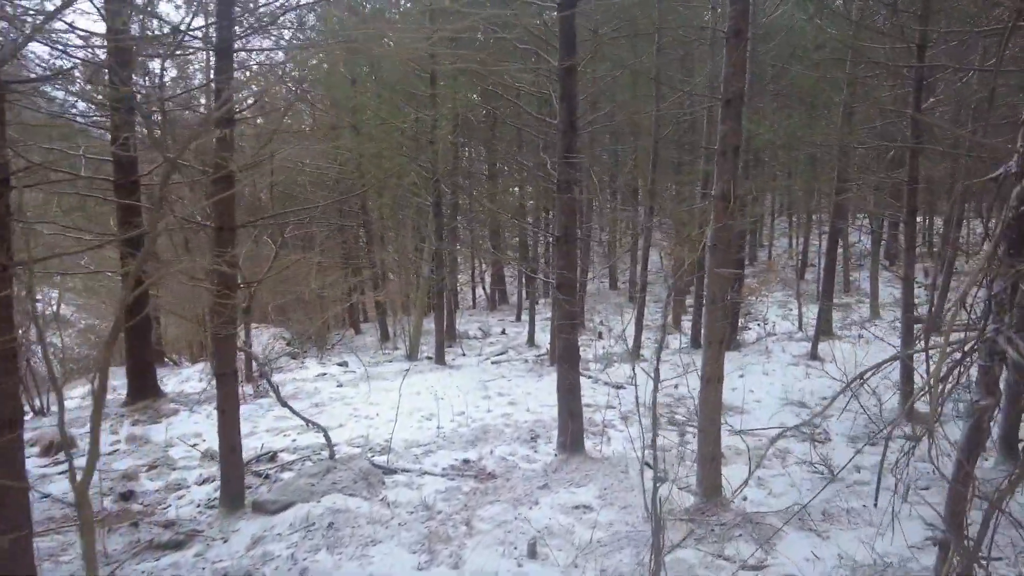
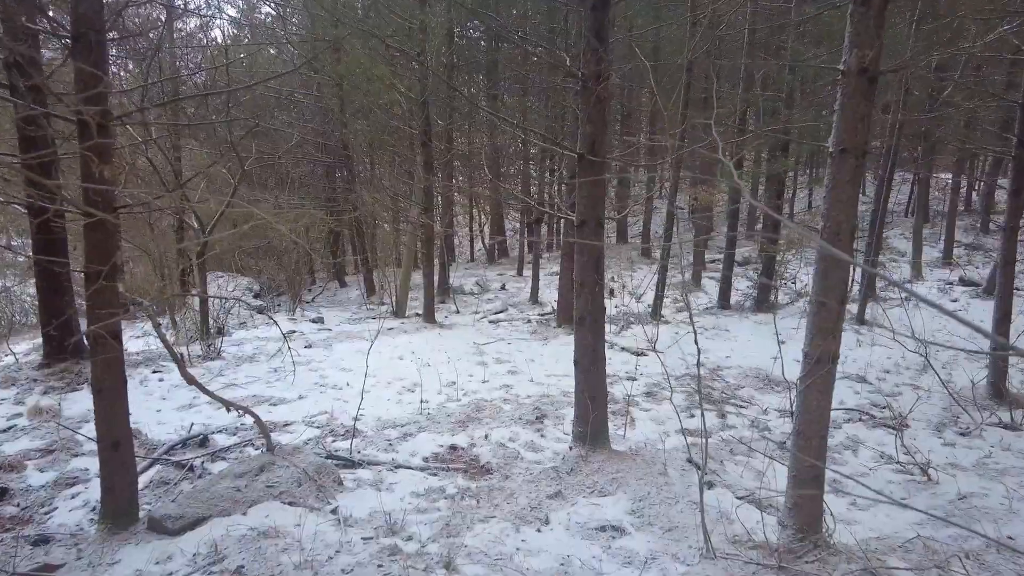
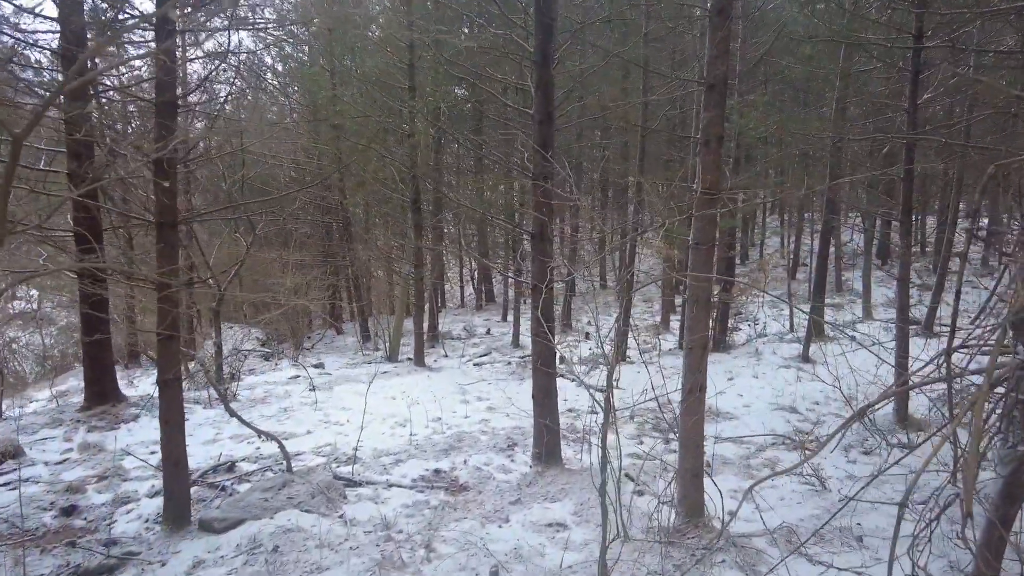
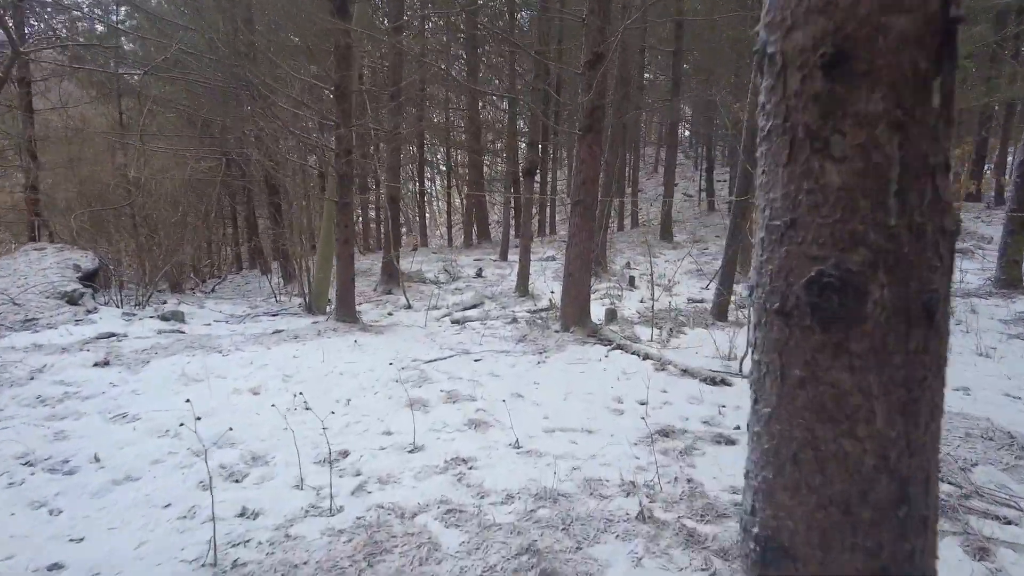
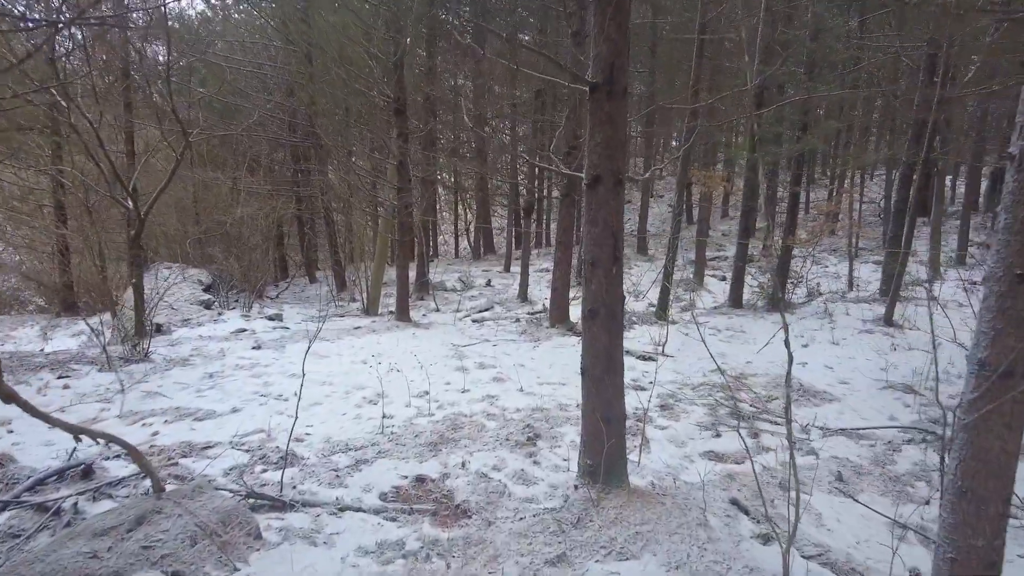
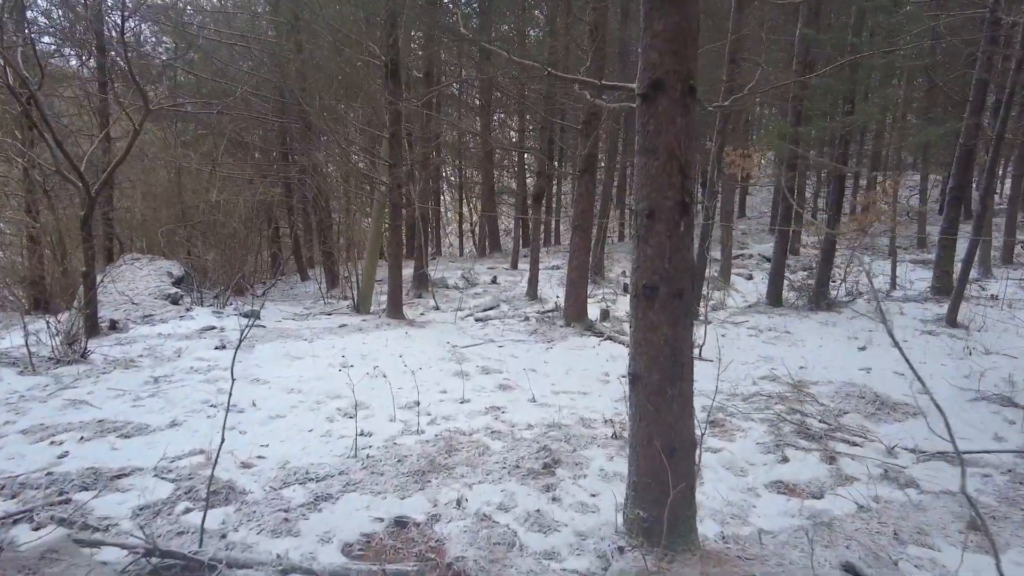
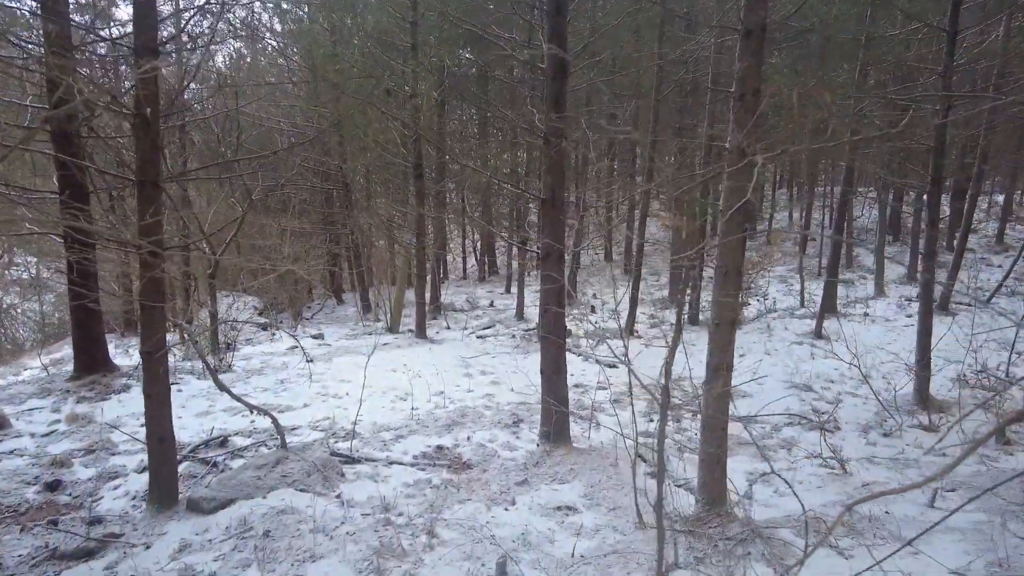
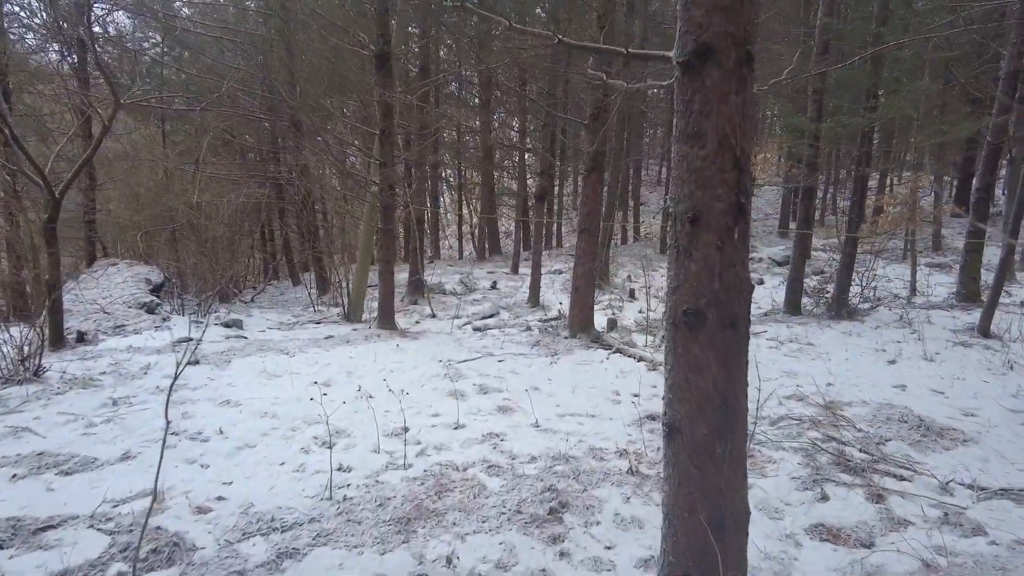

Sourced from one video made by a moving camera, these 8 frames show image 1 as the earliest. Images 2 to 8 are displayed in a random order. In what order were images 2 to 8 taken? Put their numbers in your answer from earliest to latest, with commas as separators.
3, 7, 2, 5, 6, 8, 4
